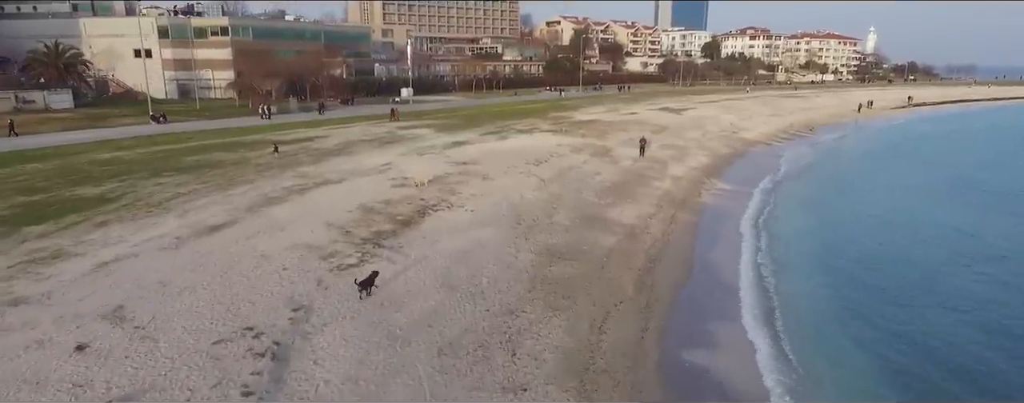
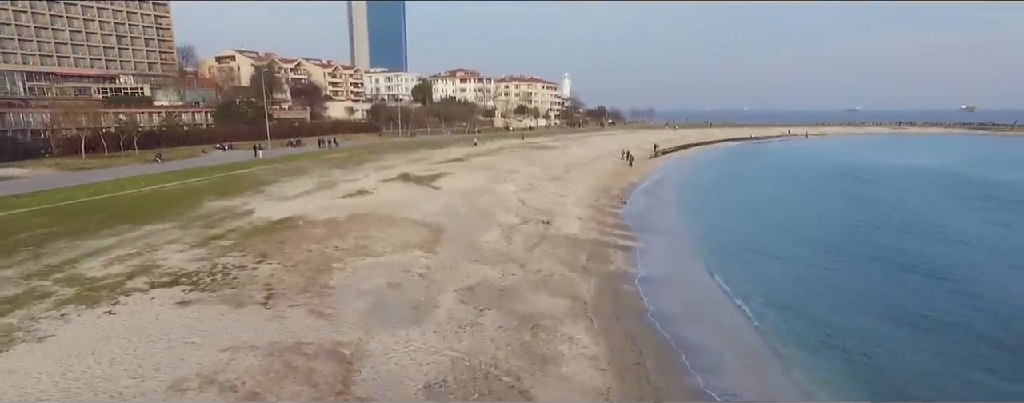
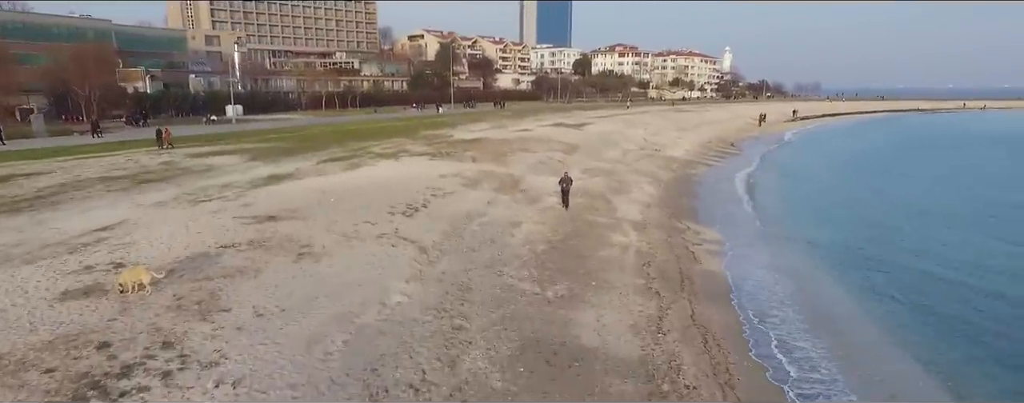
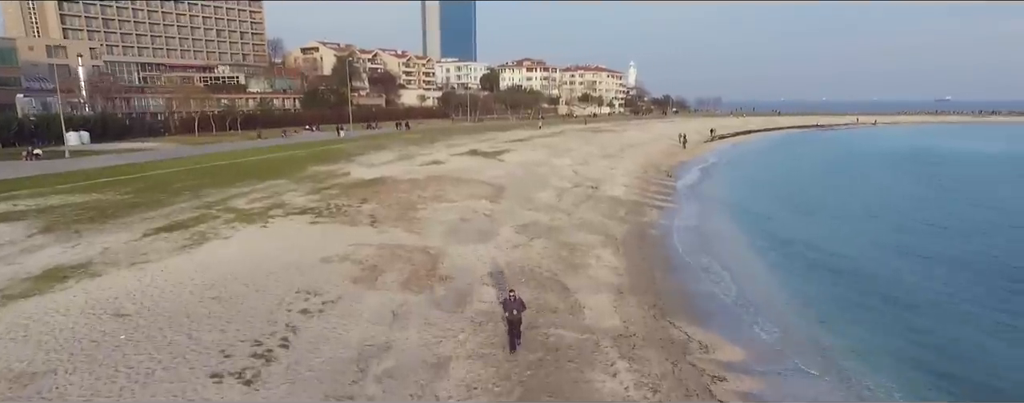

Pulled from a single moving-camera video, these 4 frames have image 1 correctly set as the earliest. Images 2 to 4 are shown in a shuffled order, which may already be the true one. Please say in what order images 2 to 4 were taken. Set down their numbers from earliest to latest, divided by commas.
3, 4, 2
